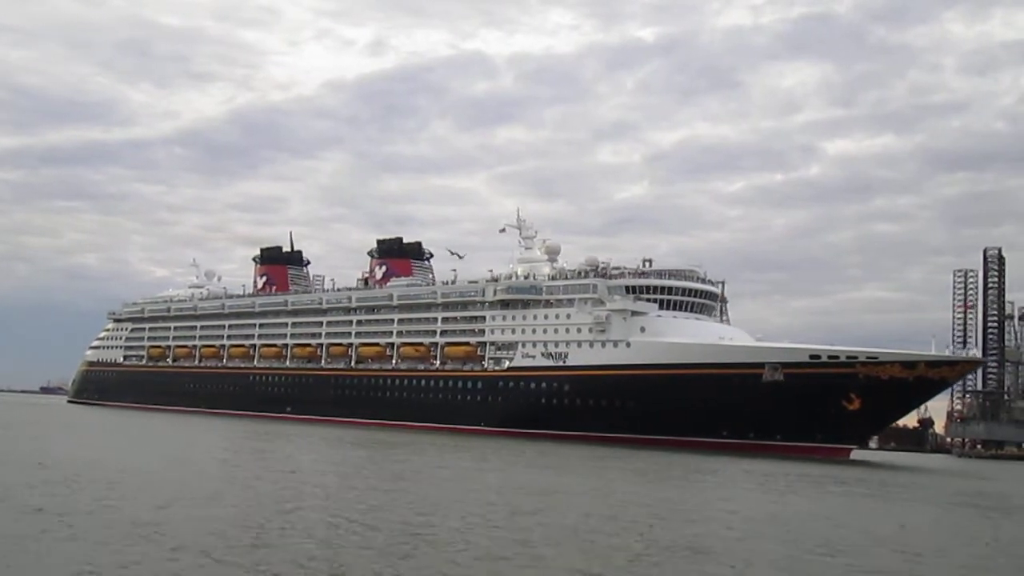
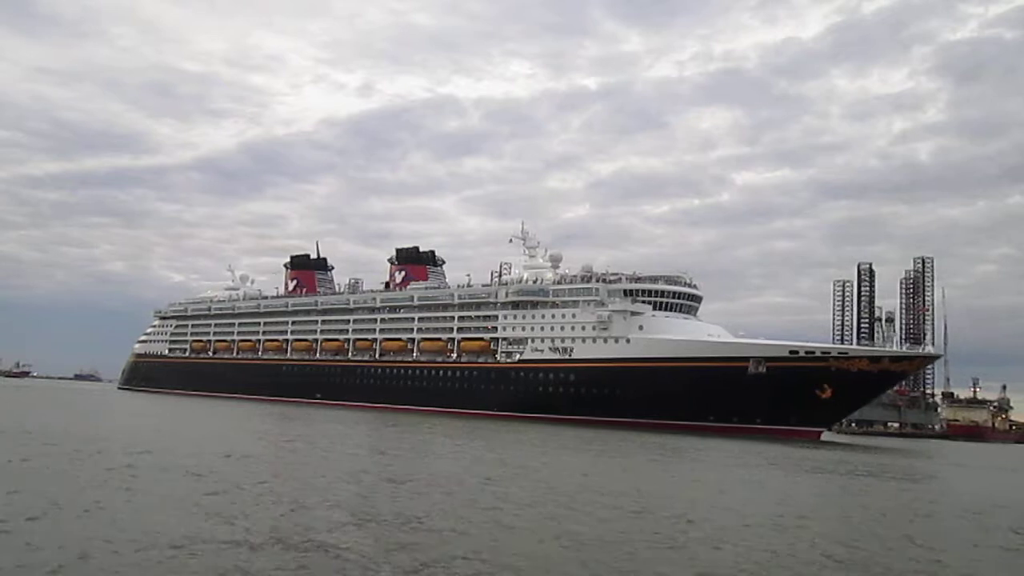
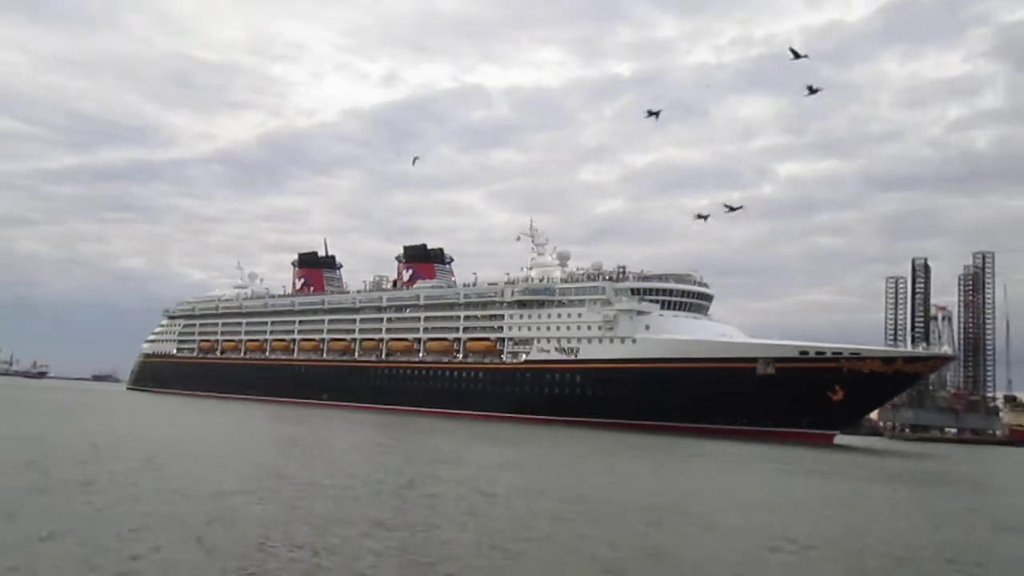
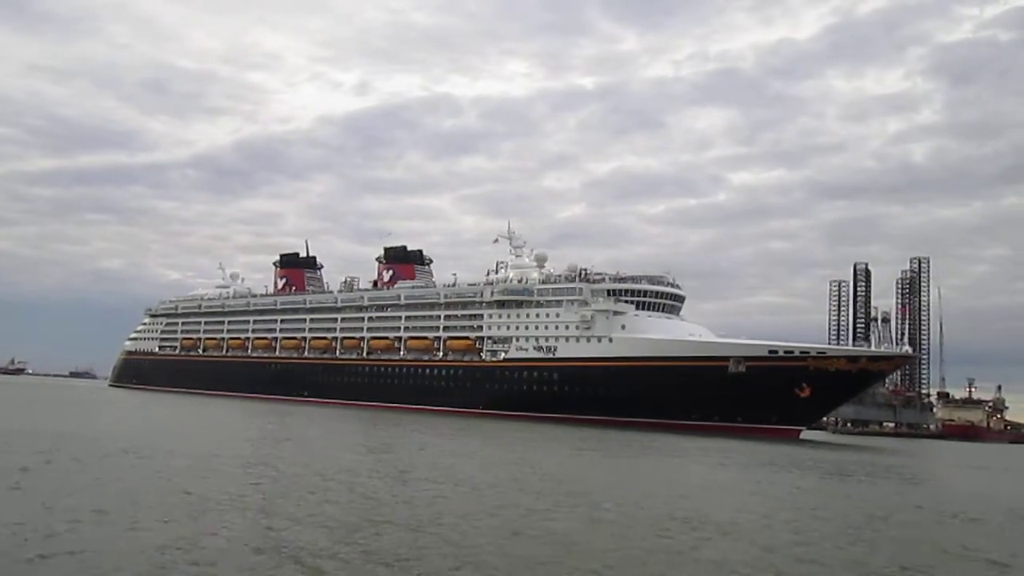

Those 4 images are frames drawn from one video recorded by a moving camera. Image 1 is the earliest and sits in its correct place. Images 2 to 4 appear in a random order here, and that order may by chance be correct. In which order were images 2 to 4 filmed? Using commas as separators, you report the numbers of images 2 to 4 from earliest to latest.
3, 4, 2
